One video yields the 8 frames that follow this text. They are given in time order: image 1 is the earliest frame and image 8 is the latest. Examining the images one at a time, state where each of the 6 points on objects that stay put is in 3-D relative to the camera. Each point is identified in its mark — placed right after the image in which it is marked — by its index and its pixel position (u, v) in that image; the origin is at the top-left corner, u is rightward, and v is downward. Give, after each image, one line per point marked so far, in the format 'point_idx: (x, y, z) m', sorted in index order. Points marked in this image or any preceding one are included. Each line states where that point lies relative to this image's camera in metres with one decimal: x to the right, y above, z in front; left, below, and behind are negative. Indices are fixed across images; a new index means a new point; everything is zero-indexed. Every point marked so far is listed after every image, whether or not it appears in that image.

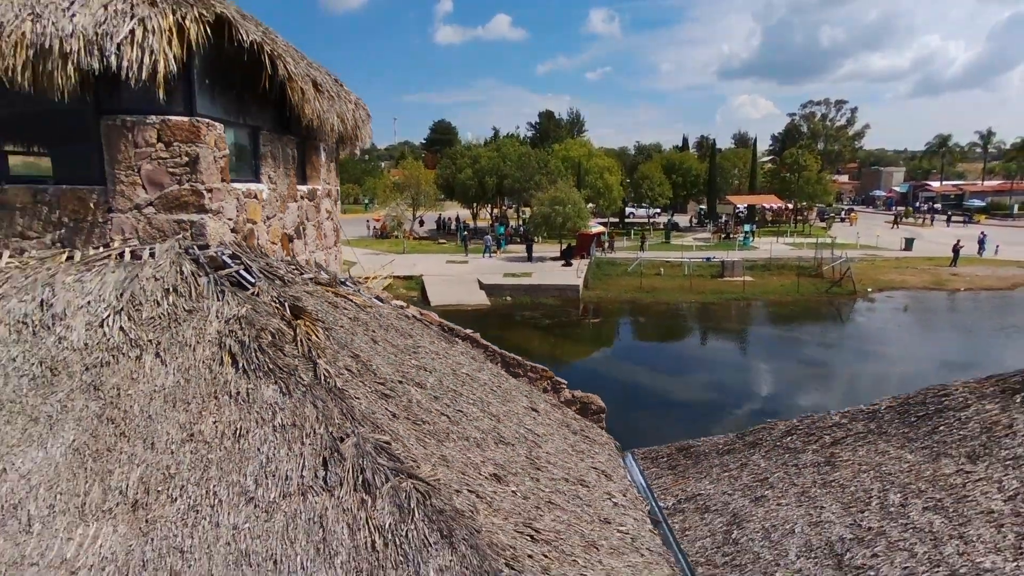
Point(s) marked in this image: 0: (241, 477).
0: (-1.3, -0.9, +4.0) m
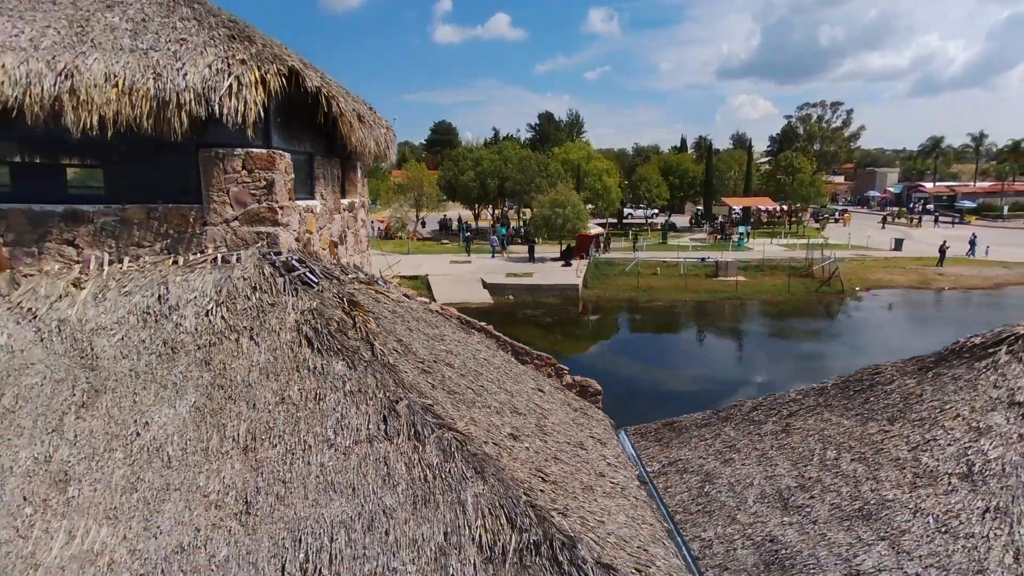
0: (-1.2, -0.9, +5.3) m
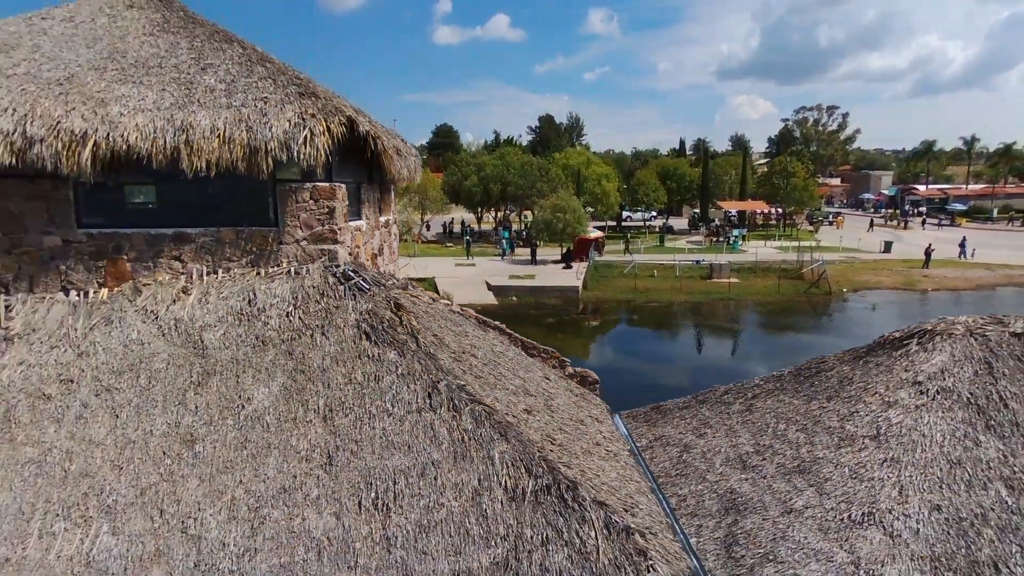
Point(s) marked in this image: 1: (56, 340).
0: (-1.1, -0.9, +7.0) m
1: (-3.8, -0.4, +7.1) m
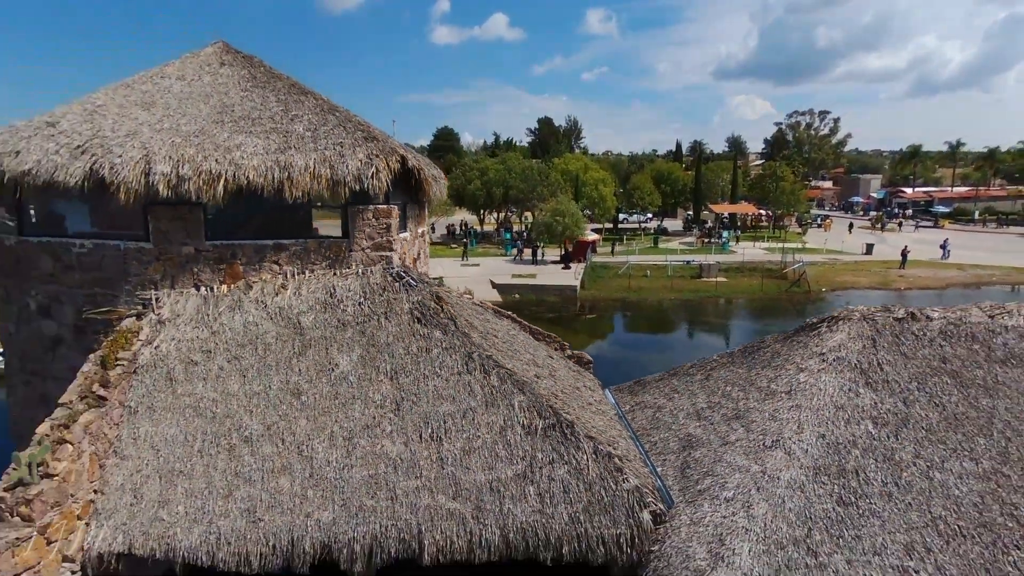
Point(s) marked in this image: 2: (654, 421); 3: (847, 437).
0: (-0.9, -0.9, +9.6) m
1: (-3.7, -0.4, +9.8) m
2: (+1.9, -1.7, +11.1) m
3: (+3.4, -1.5, +8.6) m
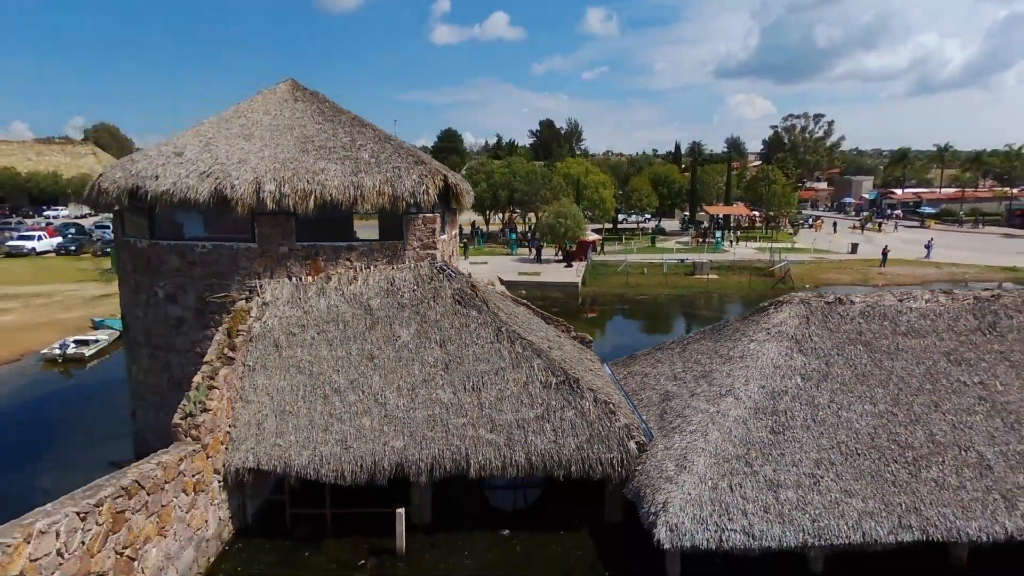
0: (-0.6, -0.7, +12.7) m
1: (-3.4, -0.2, +12.8) m
2: (+2.2, -1.6, +14.1) m
3: (+3.7, -1.4, +11.6) m
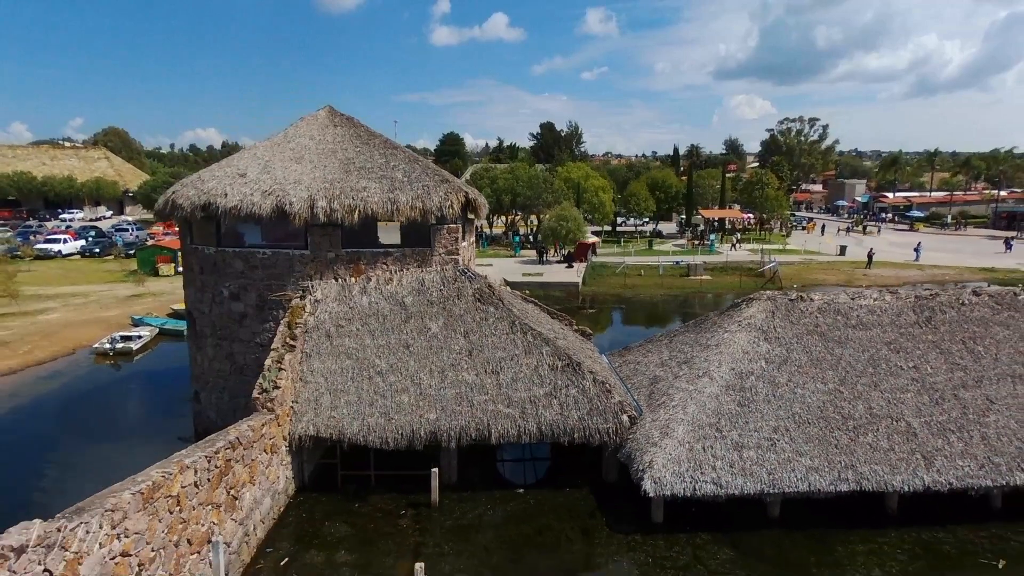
0: (-0.4, -0.7, +15.0) m
1: (-3.2, -0.2, +15.2) m
2: (+2.4, -1.6, +16.5) m
3: (+3.9, -1.4, +14.0) m
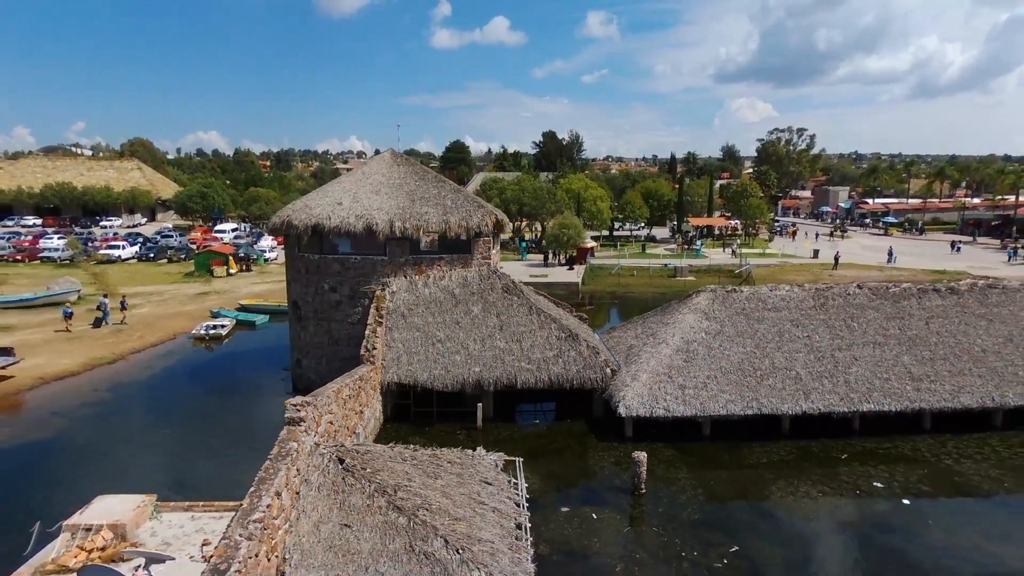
0: (+0.1, -0.6, +21.5) m
1: (-2.7, -0.1, +21.7) m
2: (+2.9, -1.5, +22.9) m
3: (+4.4, -1.2, +20.4) m
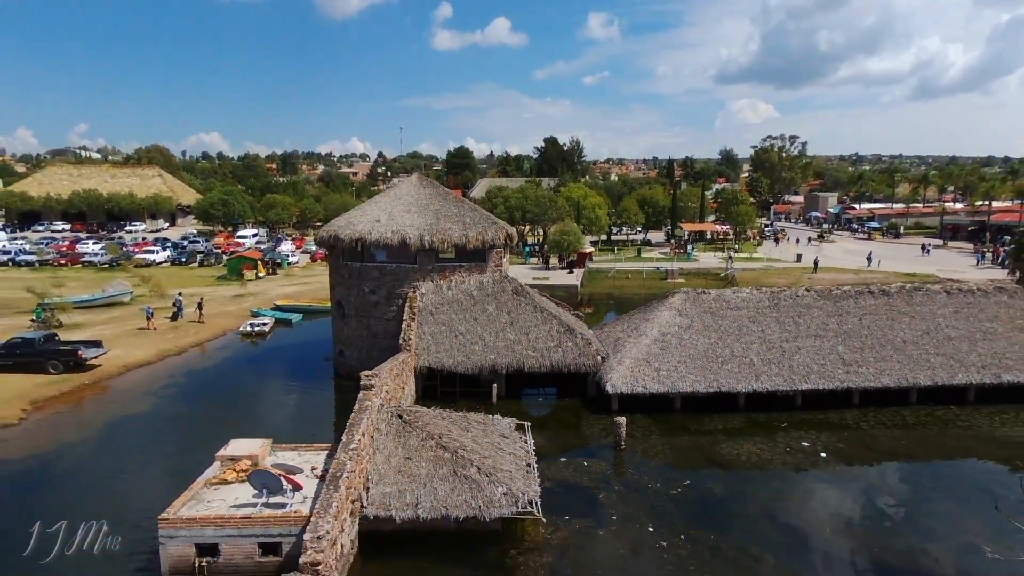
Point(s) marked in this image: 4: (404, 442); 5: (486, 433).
0: (+0.3, -0.7, +26.1) m
1: (-2.4, -0.2, +26.3) m
2: (+3.1, -1.5, +27.6) m
3: (+4.7, -1.3, +25.1) m
4: (-2.1, -3.0, +16.1) m
5: (-0.6, -3.1, +17.8) m
